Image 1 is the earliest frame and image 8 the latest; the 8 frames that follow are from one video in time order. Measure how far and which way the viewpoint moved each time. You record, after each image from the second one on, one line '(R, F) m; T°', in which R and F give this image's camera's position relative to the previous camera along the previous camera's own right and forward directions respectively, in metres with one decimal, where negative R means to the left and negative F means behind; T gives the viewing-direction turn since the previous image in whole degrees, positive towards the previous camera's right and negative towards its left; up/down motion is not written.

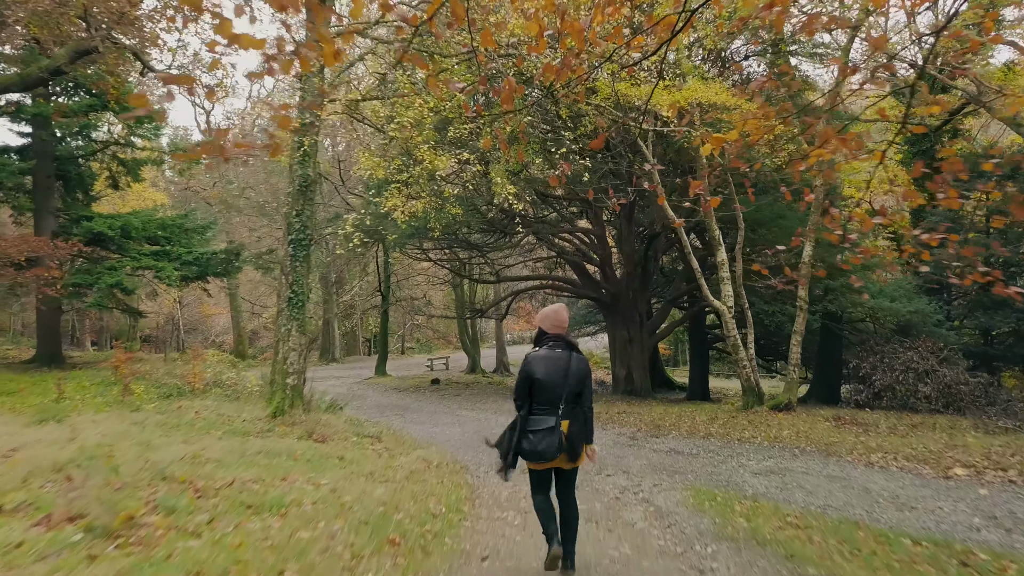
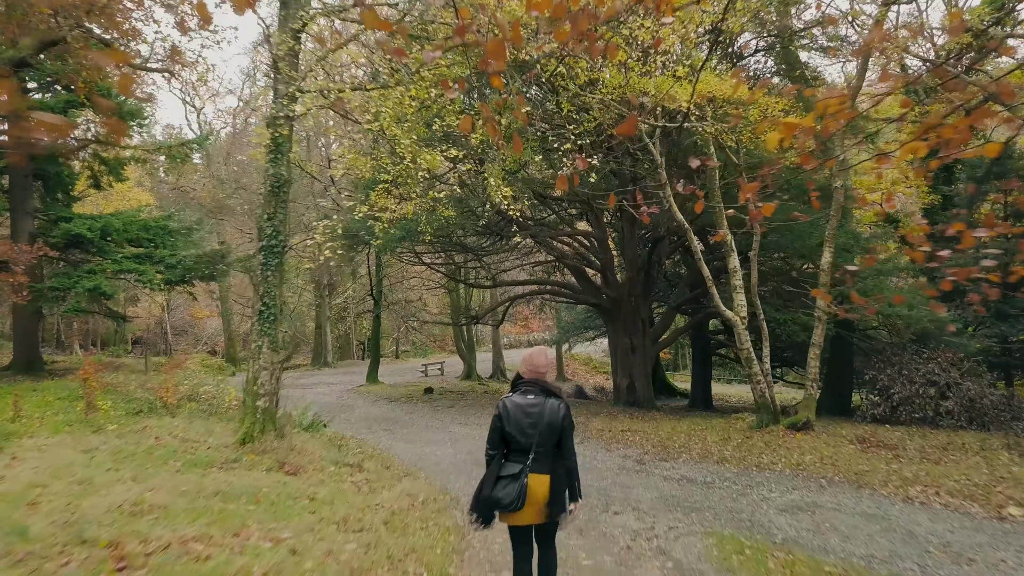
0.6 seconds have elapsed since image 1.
(0.0, +0.8) m; 0°
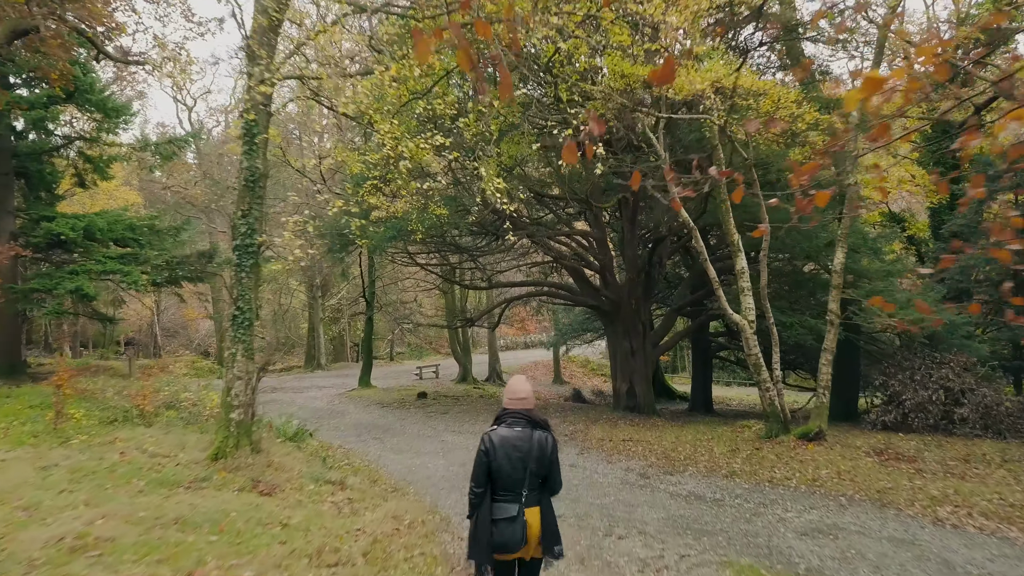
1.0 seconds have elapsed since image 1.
(0.0, +0.6) m; 0°
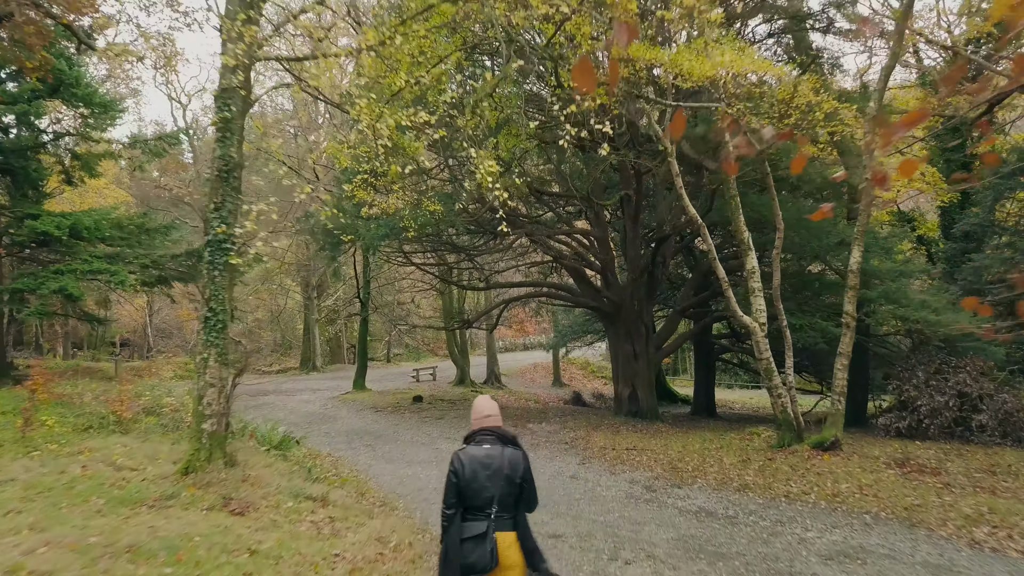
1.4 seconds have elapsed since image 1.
(0.0, +0.6) m; 0°
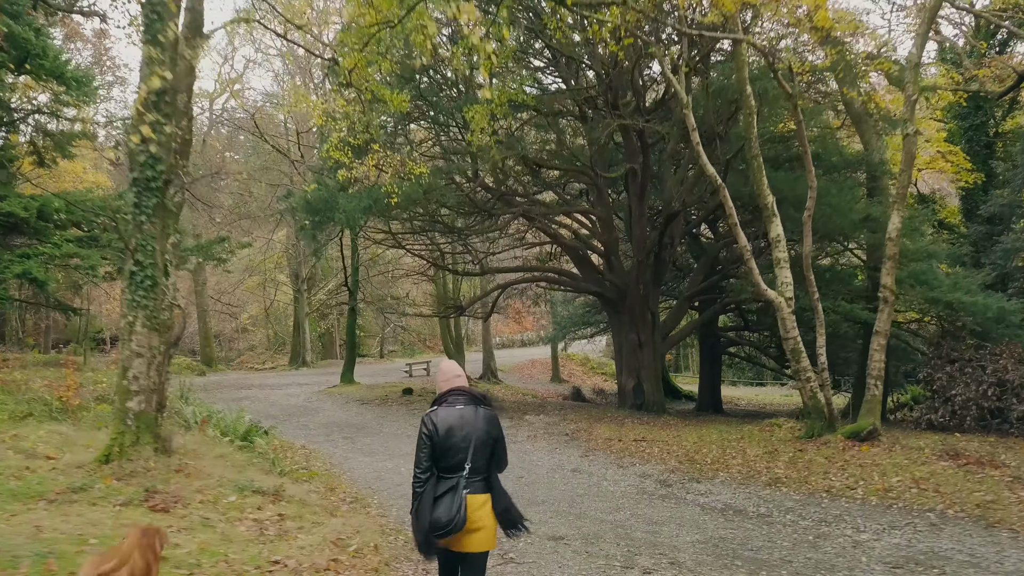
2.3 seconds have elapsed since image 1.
(+0.1, +1.1) m; 0°
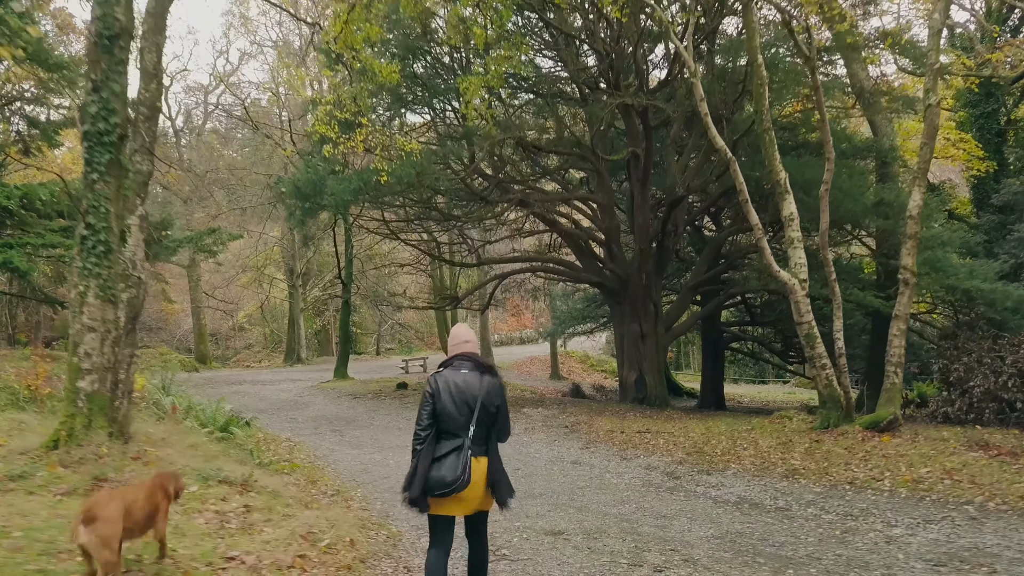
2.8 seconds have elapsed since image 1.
(0.0, +0.5) m; 0°
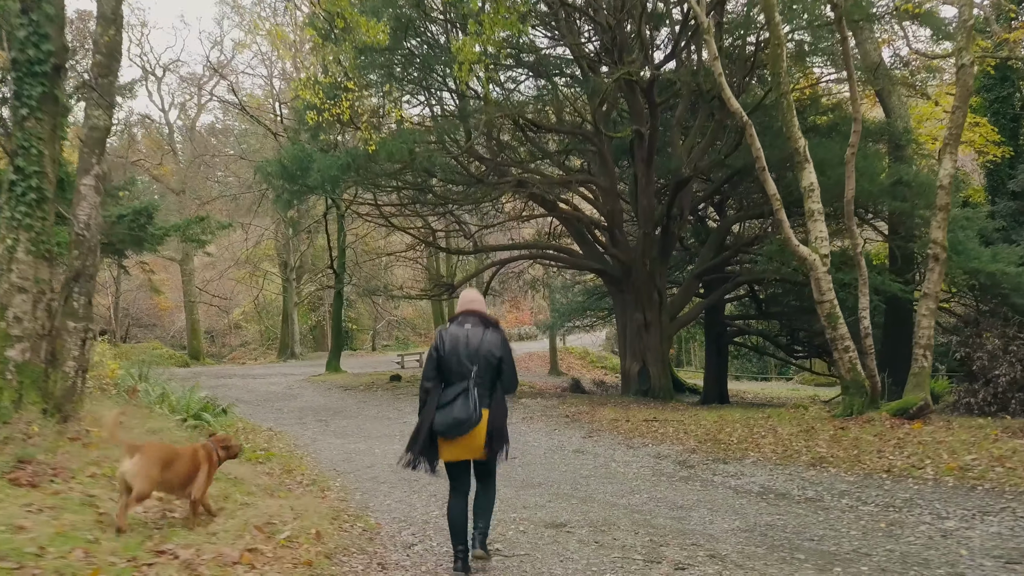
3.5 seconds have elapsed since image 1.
(0.0, +0.6) m; 0°
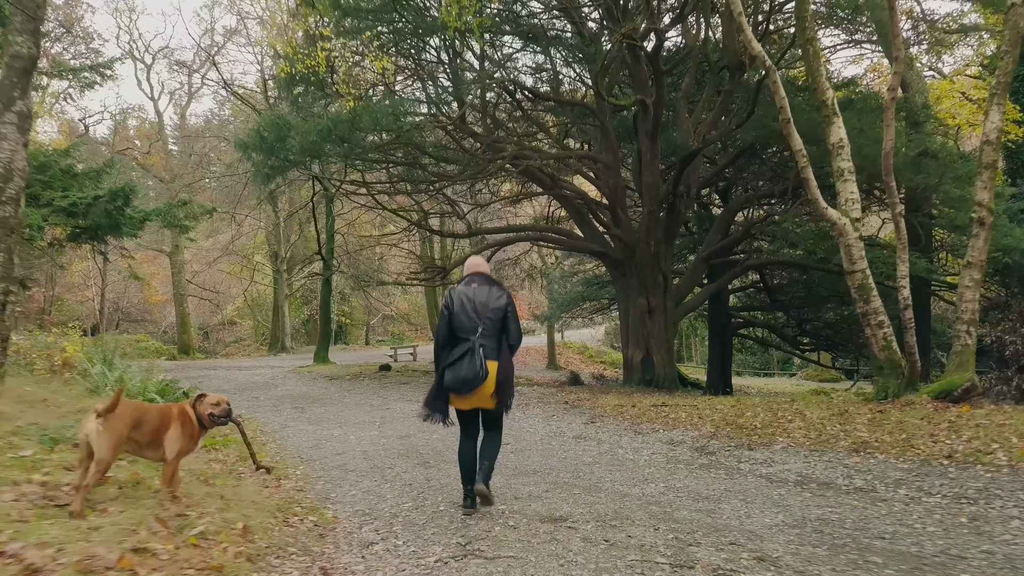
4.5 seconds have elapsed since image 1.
(+0.1, +0.8) m; 0°
